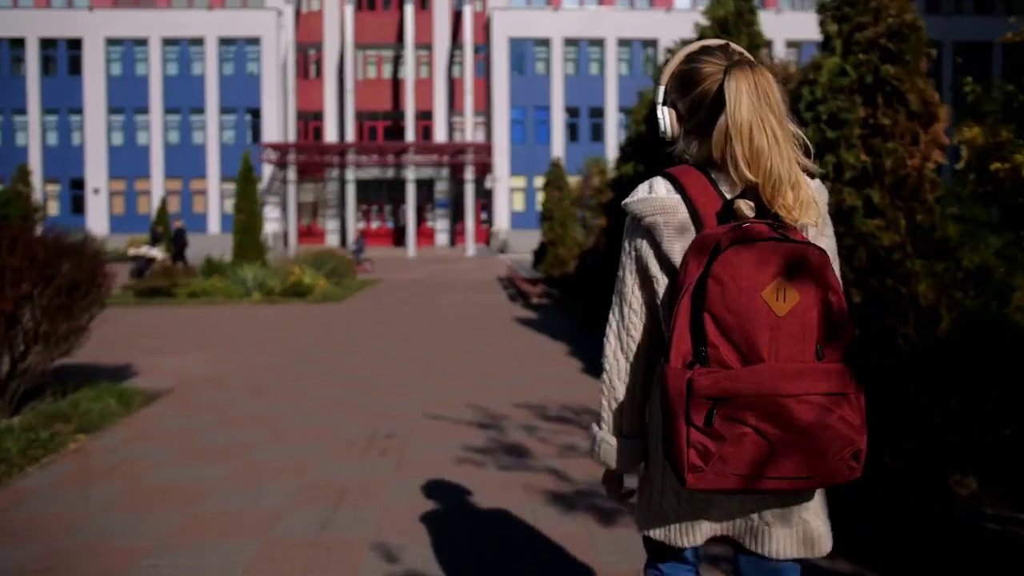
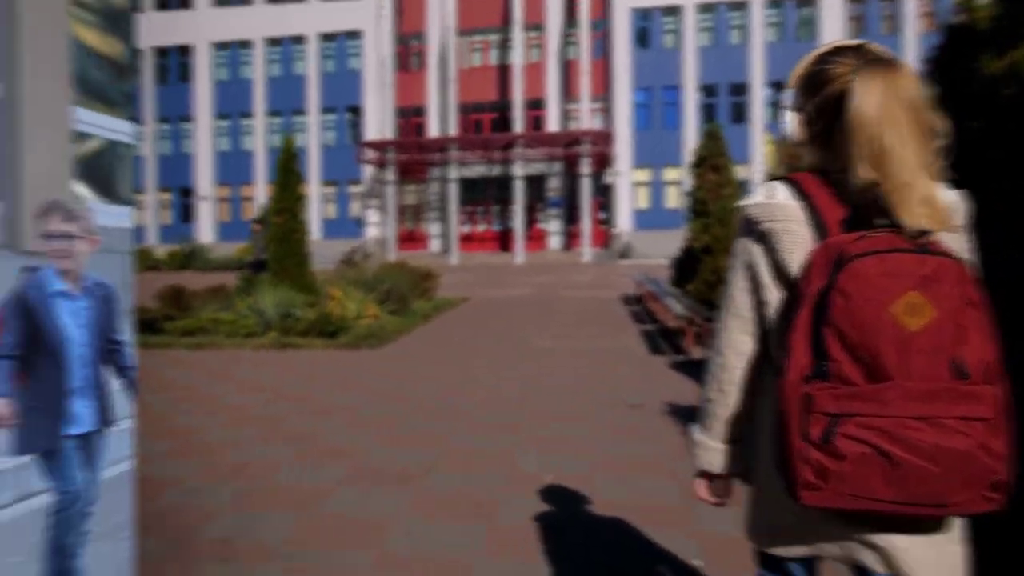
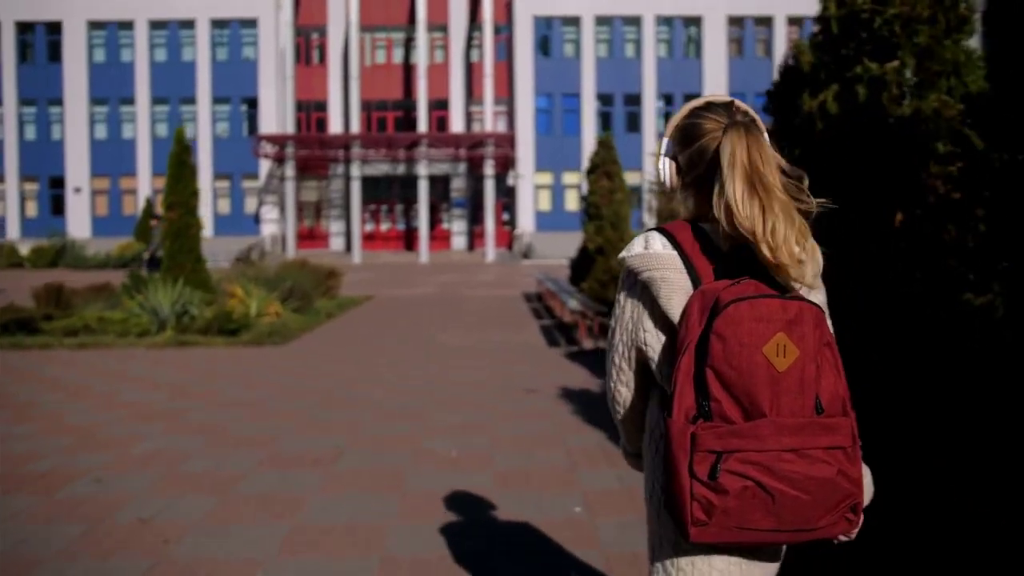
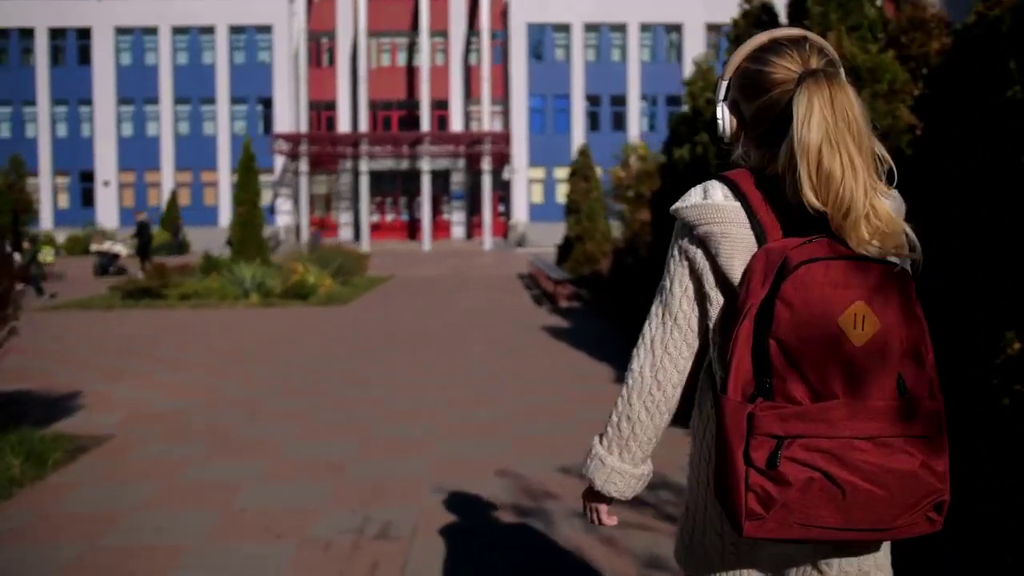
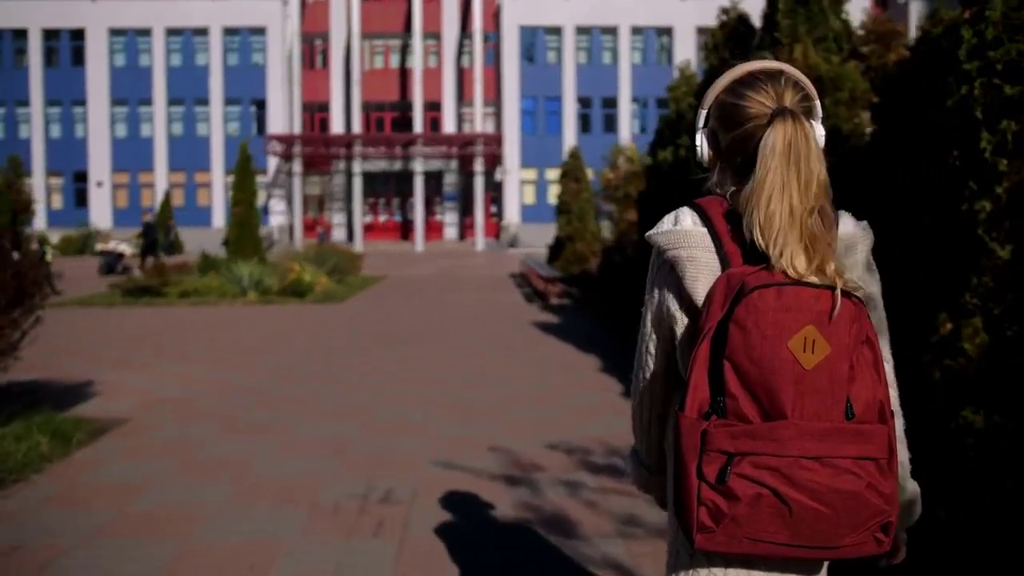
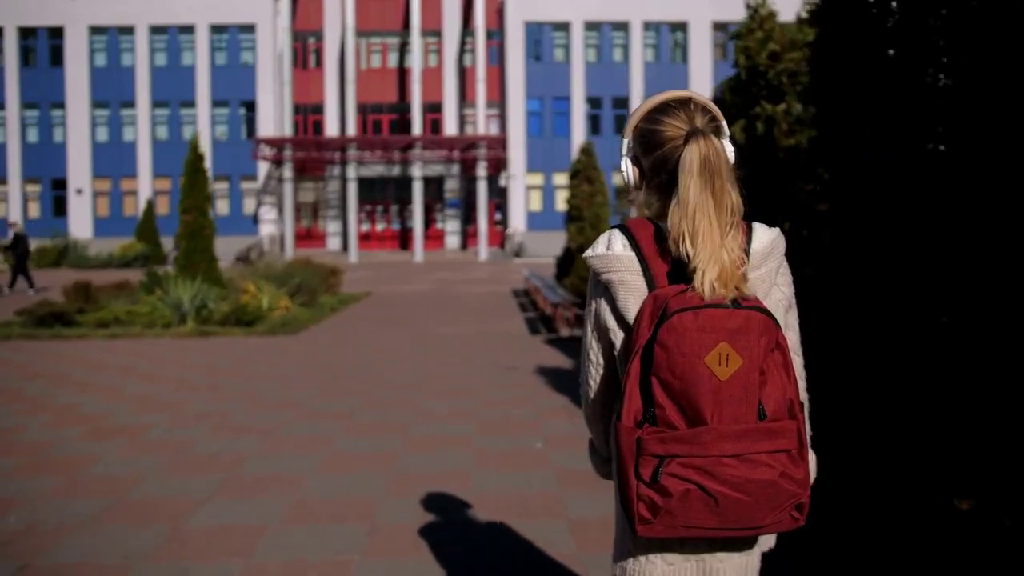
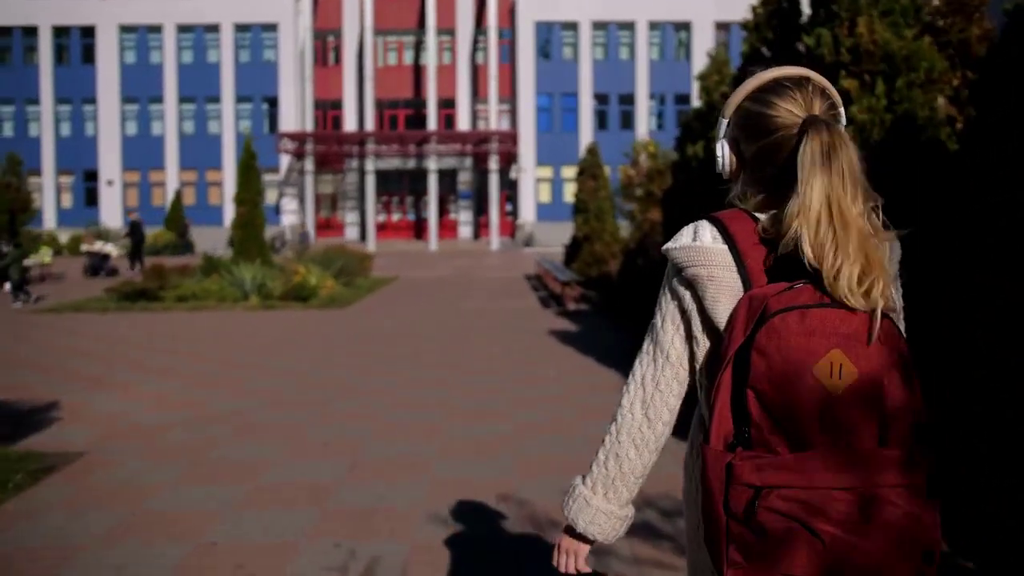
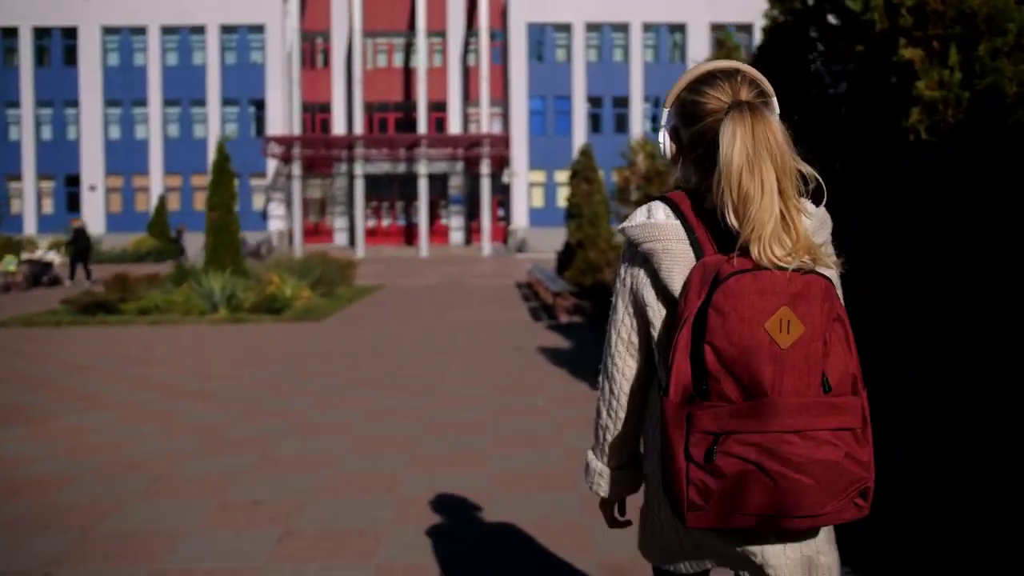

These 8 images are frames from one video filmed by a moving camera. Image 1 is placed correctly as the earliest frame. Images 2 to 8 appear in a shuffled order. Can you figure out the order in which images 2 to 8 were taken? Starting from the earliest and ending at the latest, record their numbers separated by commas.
5, 4, 7, 8, 6, 3, 2
